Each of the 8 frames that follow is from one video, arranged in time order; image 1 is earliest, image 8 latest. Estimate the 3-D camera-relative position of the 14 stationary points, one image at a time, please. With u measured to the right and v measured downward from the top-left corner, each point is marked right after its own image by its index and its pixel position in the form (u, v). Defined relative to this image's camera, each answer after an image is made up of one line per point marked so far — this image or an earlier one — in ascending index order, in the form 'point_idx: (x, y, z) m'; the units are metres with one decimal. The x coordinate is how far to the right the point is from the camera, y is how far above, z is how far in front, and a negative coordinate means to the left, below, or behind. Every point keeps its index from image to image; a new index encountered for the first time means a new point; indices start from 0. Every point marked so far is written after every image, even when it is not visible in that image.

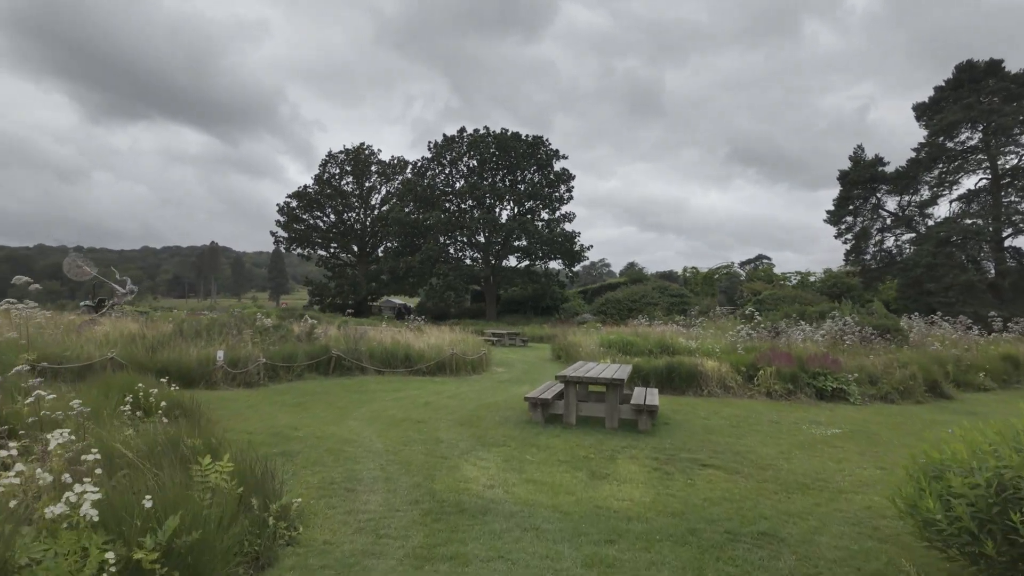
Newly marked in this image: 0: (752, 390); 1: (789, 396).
0: (+4.1, -1.7, +10.2) m
1: (+4.6, -1.8, +9.9) m
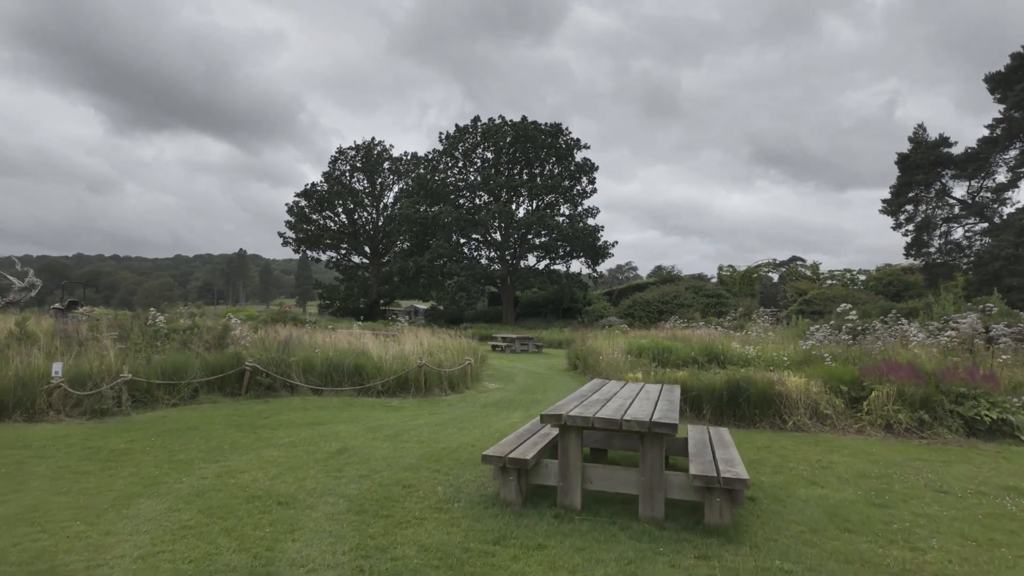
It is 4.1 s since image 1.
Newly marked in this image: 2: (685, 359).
0: (+3.9, -1.5, +6.7) m
1: (+4.4, -1.6, +6.4) m
2: (+3.2, -1.3, +10.8) m
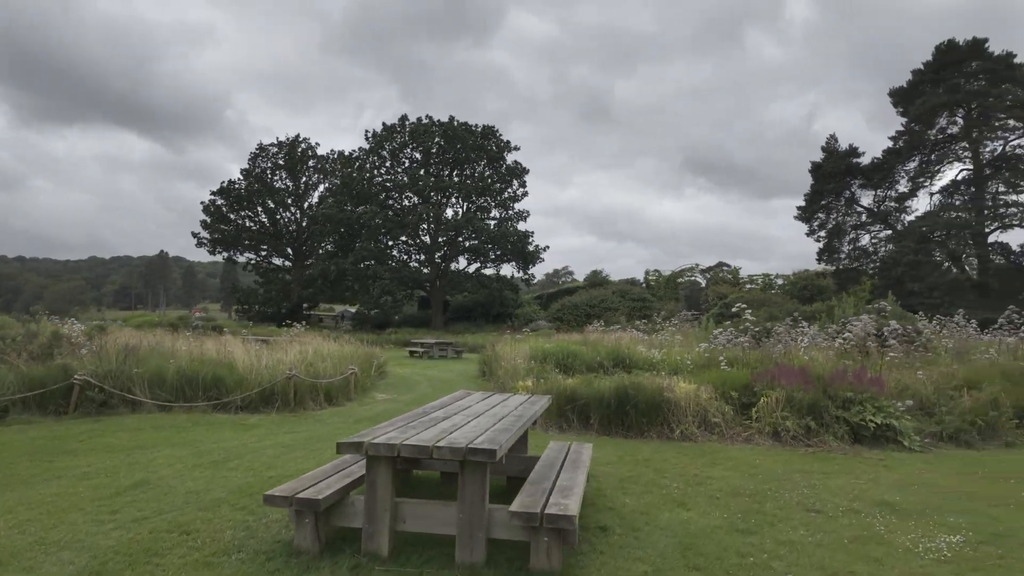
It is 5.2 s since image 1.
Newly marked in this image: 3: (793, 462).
0: (+2.6, -1.5, +6.4) m
1: (+3.1, -1.6, +6.2) m
2: (+1.4, -1.3, +10.4) m
3: (+2.6, -1.6, +5.5) m
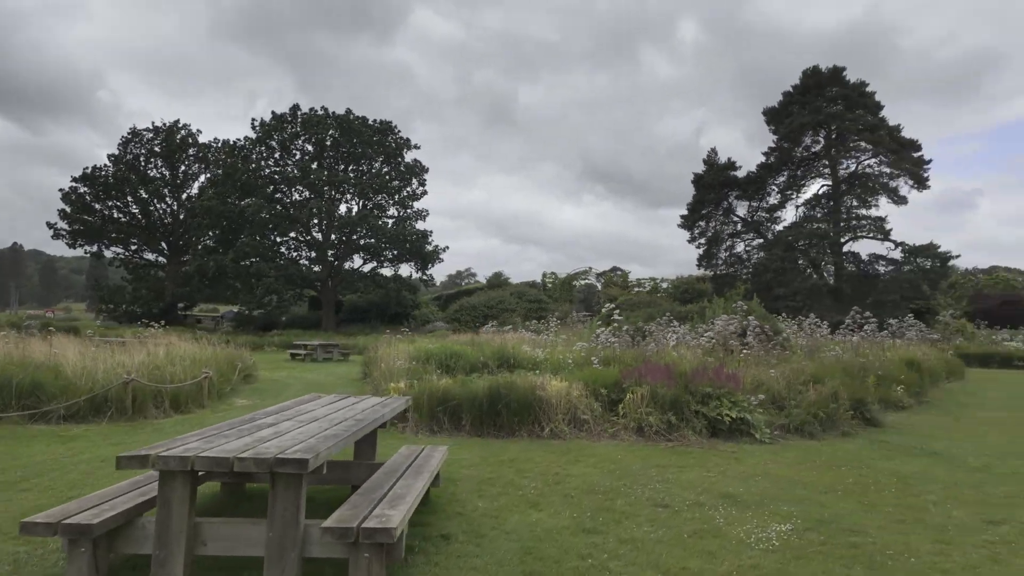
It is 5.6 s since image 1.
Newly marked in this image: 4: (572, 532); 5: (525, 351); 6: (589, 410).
0: (+1.1, -1.5, +6.5) m
1: (+1.7, -1.6, +6.4) m
2: (-0.6, -1.3, +10.2) m
3: (+1.3, -1.6, +5.6) m
4: (+0.4, -1.5, +3.5) m
5: (+0.2, -1.2, +10.8) m
6: (+0.9, -1.4, +6.6) m
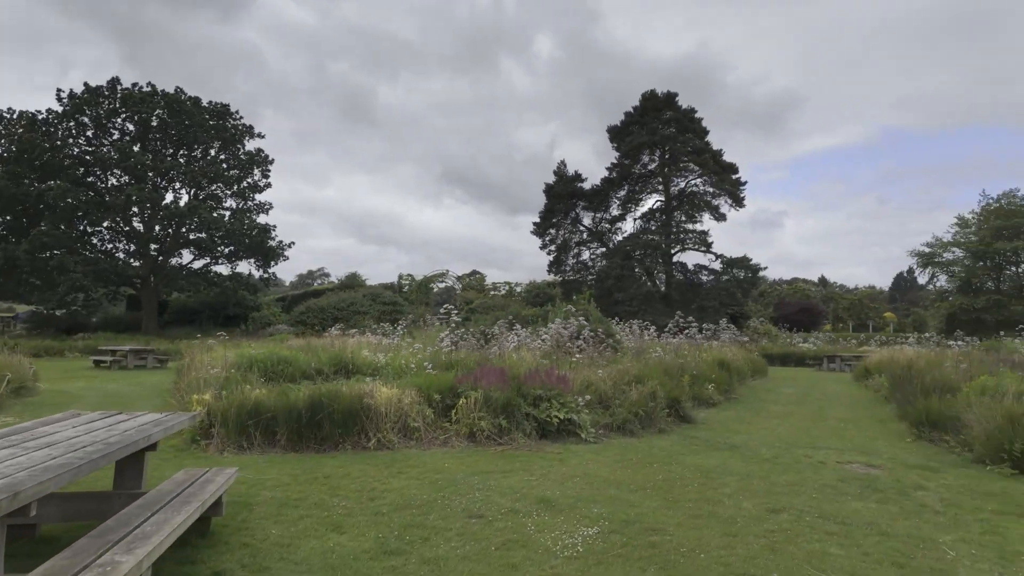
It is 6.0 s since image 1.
0: (-0.7, -1.5, +6.3) m
1: (-0.1, -1.6, +6.3) m
2: (-3.3, -1.3, +9.5) m
3: (-0.3, -1.6, +5.5) m
4: (-0.8, -1.5, +3.2) m
5: (-2.6, -1.2, +10.3) m
6: (-1.0, -1.4, +6.3) m
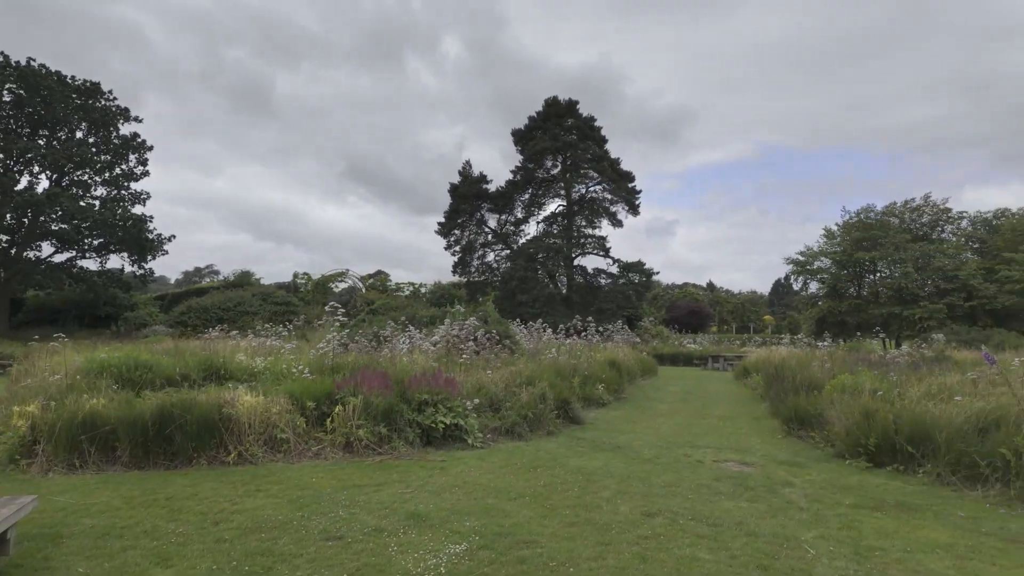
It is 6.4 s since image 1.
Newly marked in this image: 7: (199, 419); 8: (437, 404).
0: (-1.9, -1.5, +5.8) m
1: (-1.3, -1.6, +5.9) m
2: (-4.9, -1.3, +8.6) m
3: (-1.4, -1.6, +5.1) m
4: (-1.5, -1.4, +2.8) m
5: (-4.4, -1.1, +9.5) m
6: (-2.2, -1.4, +5.8) m
7: (-2.8, -1.2, +5.4) m
8: (-0.8, -1.3, +6.5) m
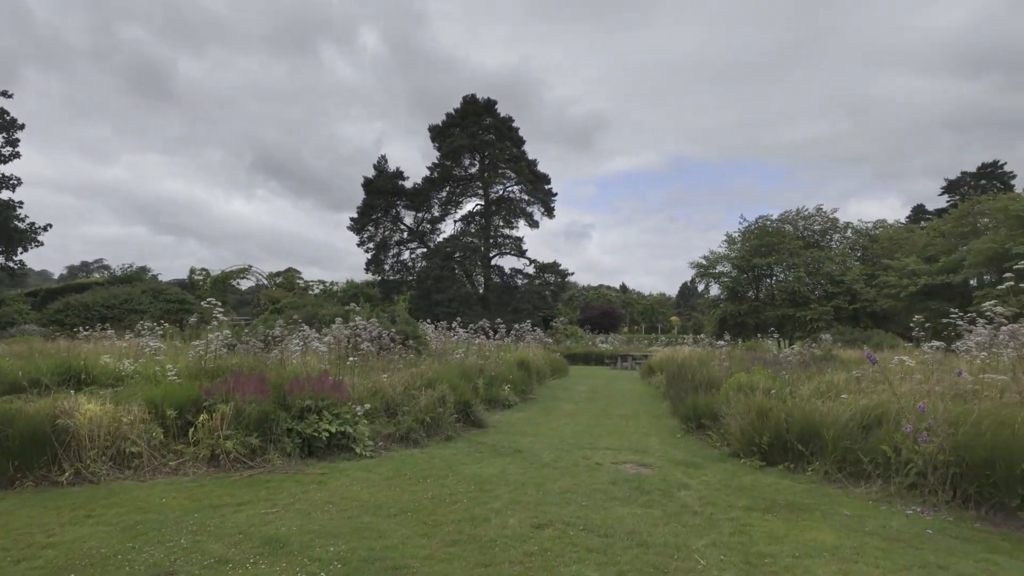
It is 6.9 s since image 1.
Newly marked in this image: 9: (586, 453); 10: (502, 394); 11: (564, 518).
0: (-2.9, -1.4, +5.1) m
1: (-2.3, -1.5, +5.3) m
2: (-6.3, -1.2, +7.4) m
3: (-2.2, -1.5, +4.4) m
4: (-2.0, -1.4, +2.2) m
5: (-5.8, -1.1, +8.4) m
6: (-3.1, -1.3, +5.1) m
7: (-3.8, -1.1, +4.6) m
8: (-1.9, -1.2, +5.9) m
9: (+0.7, -1.7, +6.0) m
10: (-0.2, -1.6, +9.0) m
11: (+0.4, -1.5, +4.0) m
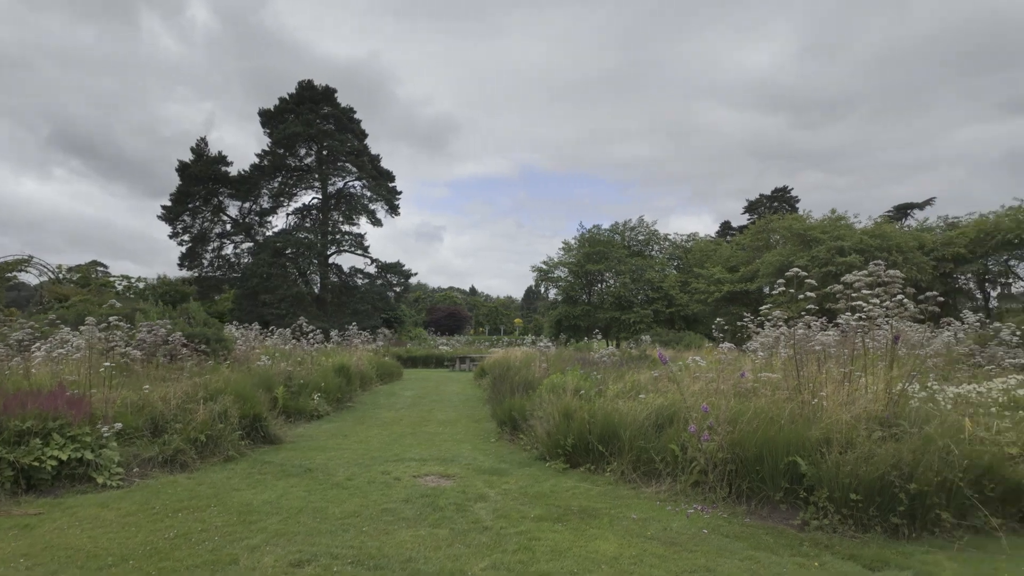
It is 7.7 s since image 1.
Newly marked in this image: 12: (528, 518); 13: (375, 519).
0: (-4.4, -1.4, +3.8) m
1: (-3.9, -1.5, +4.0) m
2: (-8.3, -1.0, +5.2) m
3: (-3.7, -1.5, +3.2) m
4: (-2.9, -1.3, +1.1) m
5: (-8.1, -0.9, +6.2) m
6: (-4.7, -1.2, +3.6) m
7: (-5.2, -1.0, +3.0) m
8: (-3.7, -1.2, +4.8) m
9: (-1.2, -1.7, +5.5) m
10: (-2.8, -1.6, +8.2) m
11: (-1.0, -1.5, +3.5) m
12: (+0.1, -1.6, +4.1) m
13: (-0.9, -1.6, +4.1) m
